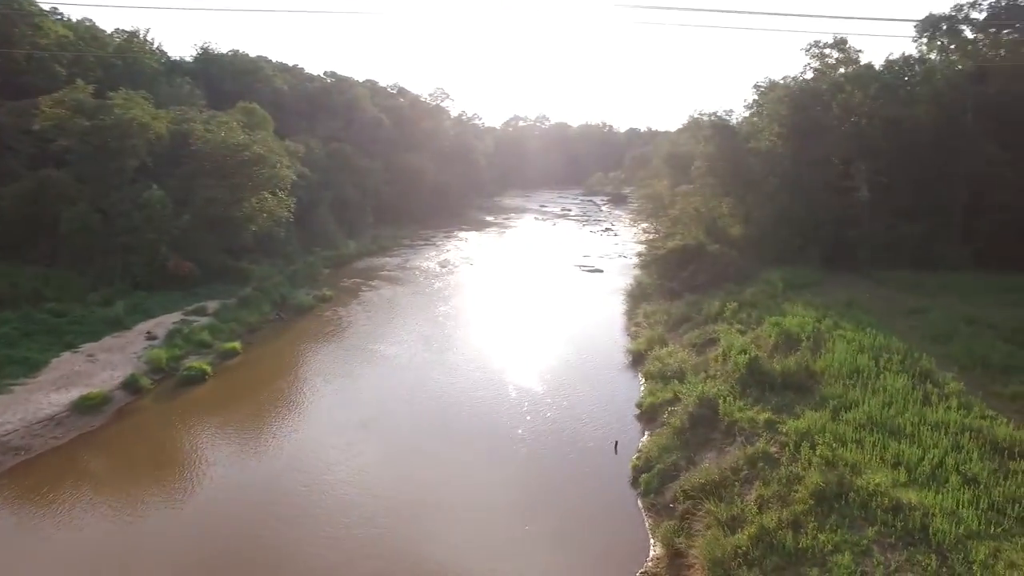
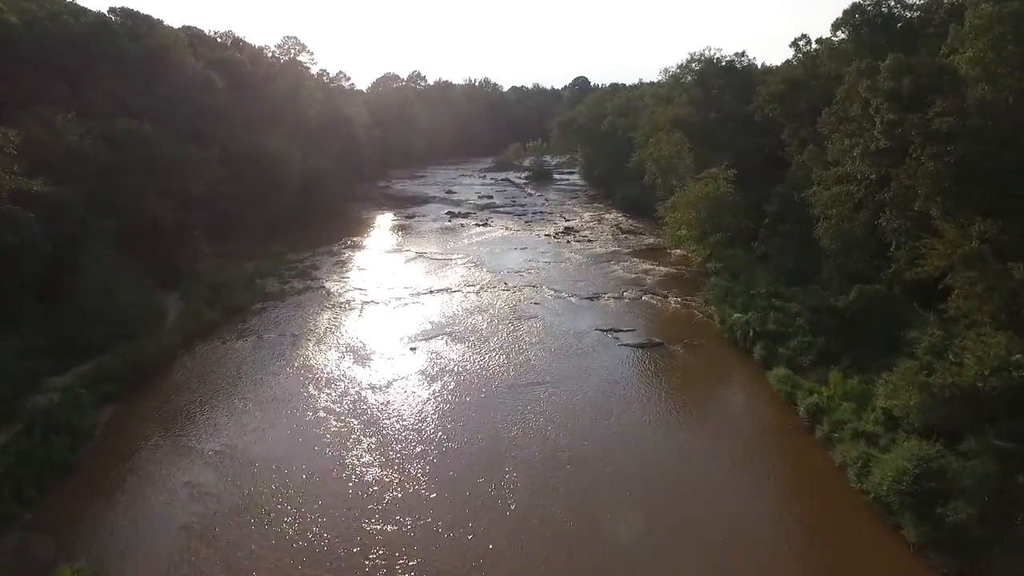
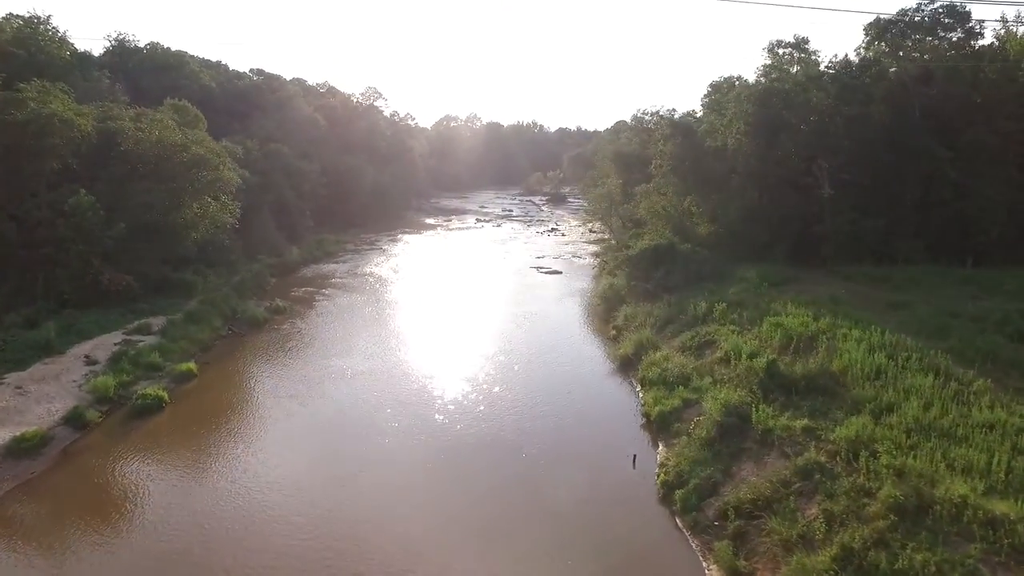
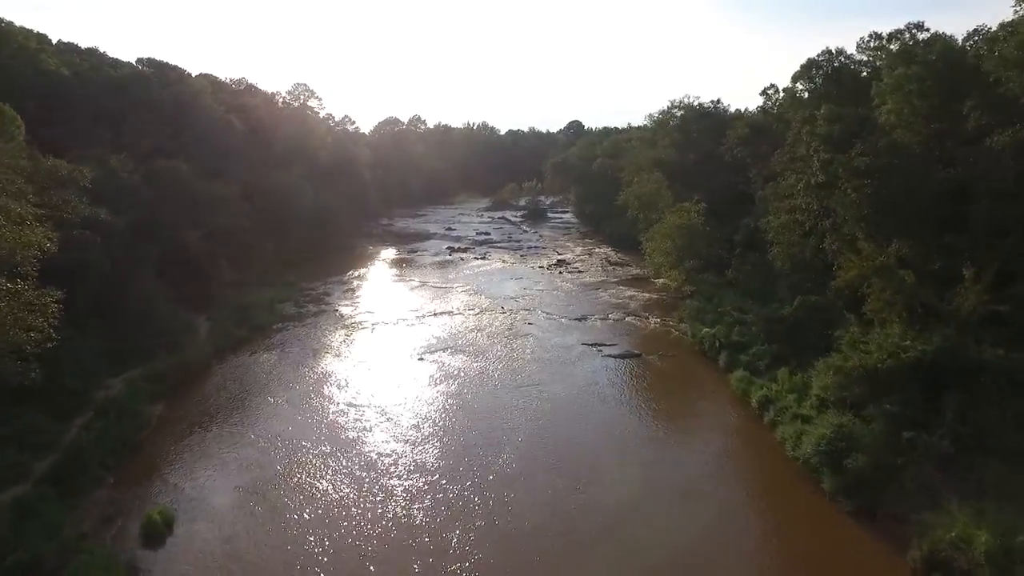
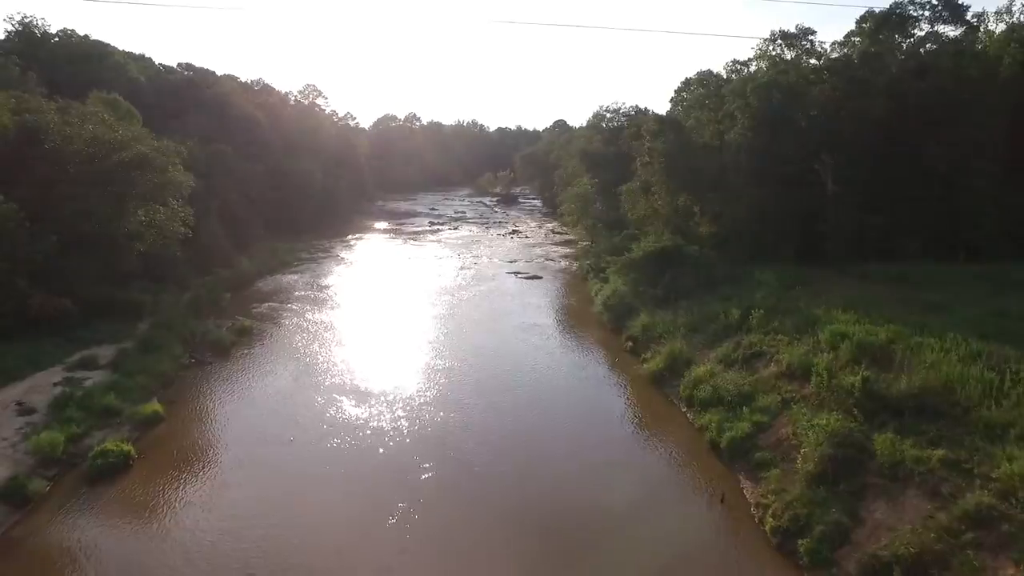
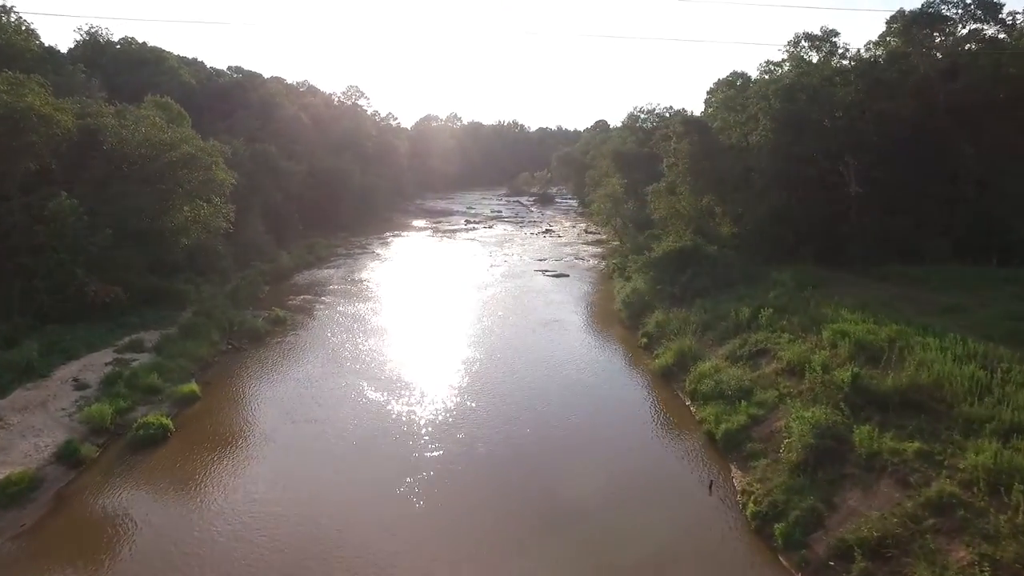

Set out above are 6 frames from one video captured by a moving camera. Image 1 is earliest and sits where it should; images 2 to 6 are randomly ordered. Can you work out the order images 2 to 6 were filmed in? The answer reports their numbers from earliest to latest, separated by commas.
3, 6, 5, 4, 2
